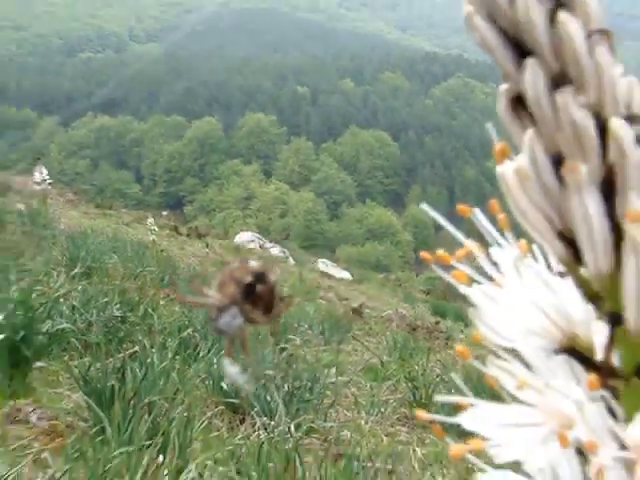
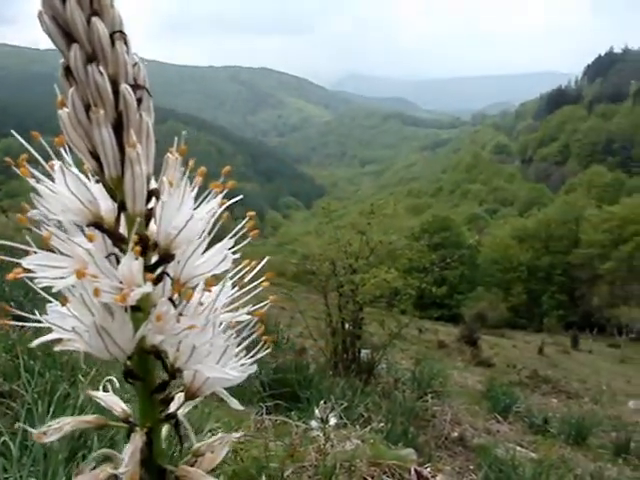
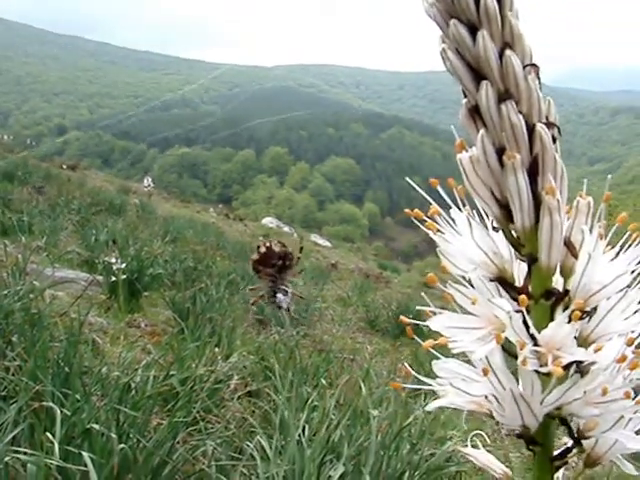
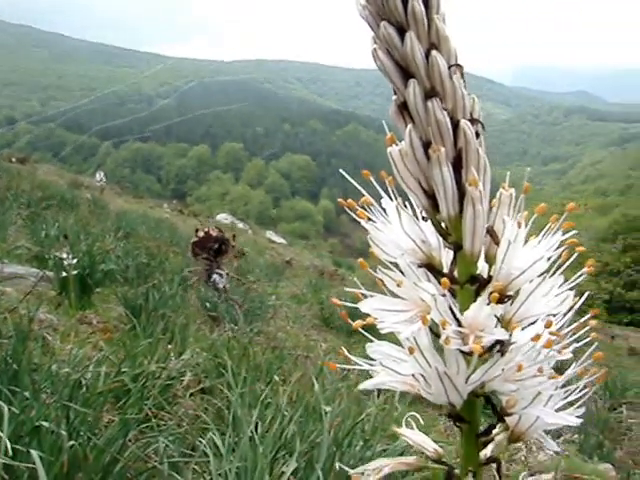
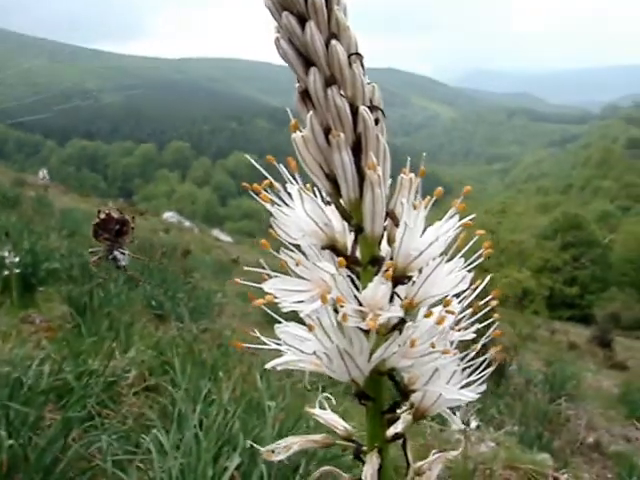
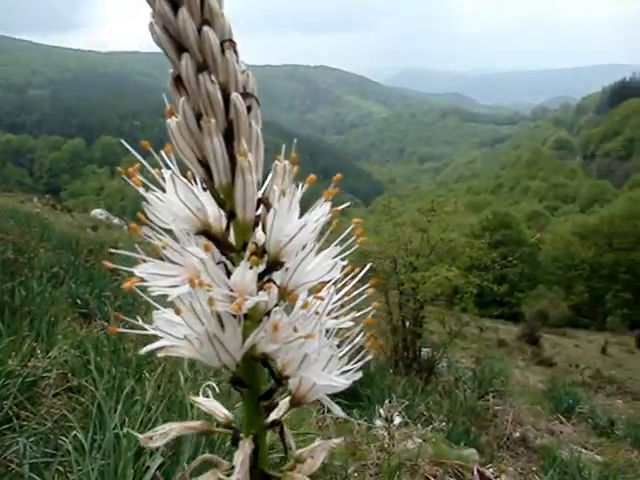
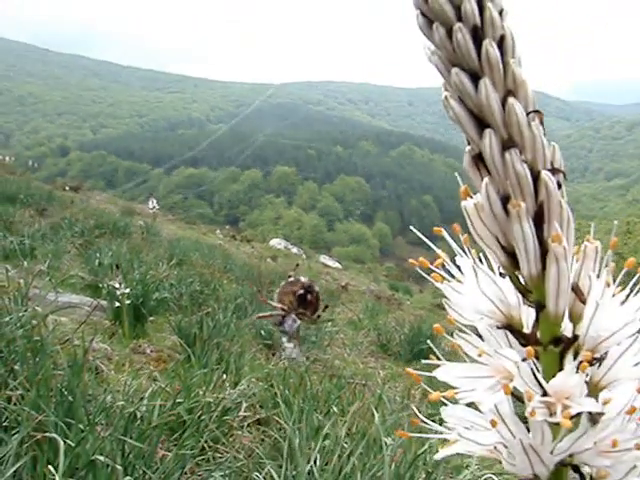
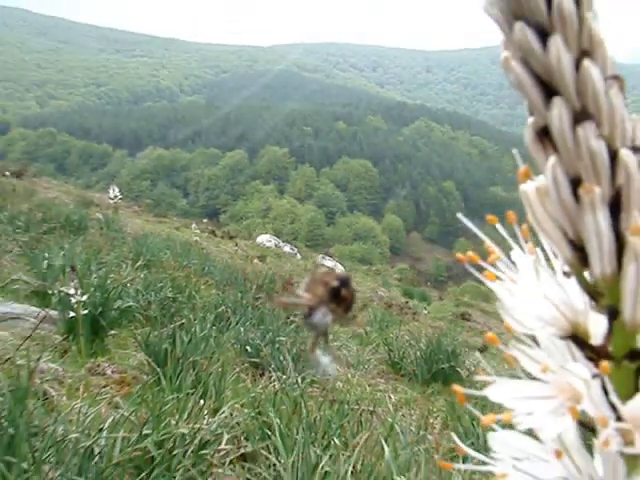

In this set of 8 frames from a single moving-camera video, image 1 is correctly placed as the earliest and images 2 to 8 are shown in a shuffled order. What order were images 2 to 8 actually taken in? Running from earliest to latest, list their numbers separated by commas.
8, 7, 3, 4, 5, 6, 2
